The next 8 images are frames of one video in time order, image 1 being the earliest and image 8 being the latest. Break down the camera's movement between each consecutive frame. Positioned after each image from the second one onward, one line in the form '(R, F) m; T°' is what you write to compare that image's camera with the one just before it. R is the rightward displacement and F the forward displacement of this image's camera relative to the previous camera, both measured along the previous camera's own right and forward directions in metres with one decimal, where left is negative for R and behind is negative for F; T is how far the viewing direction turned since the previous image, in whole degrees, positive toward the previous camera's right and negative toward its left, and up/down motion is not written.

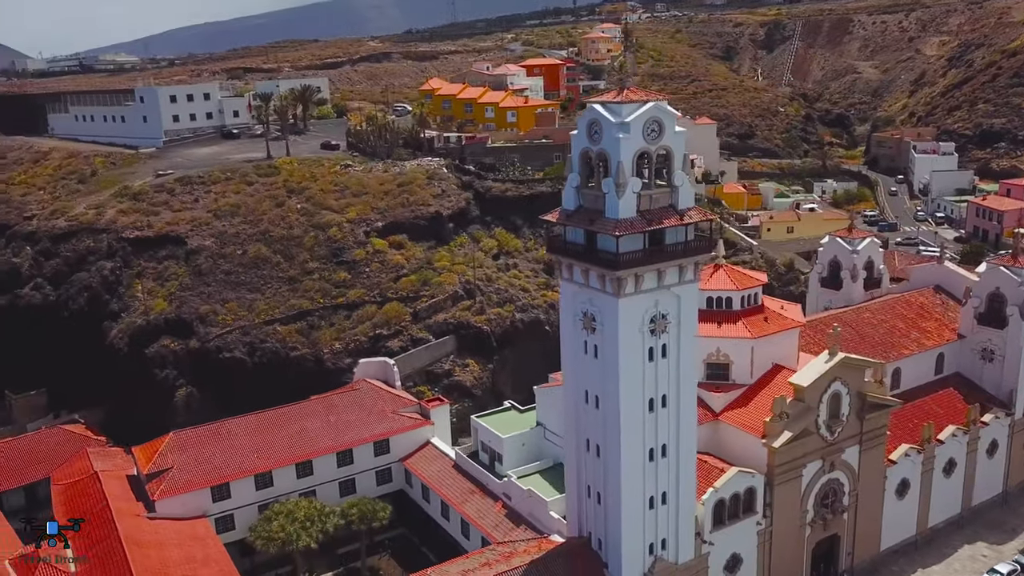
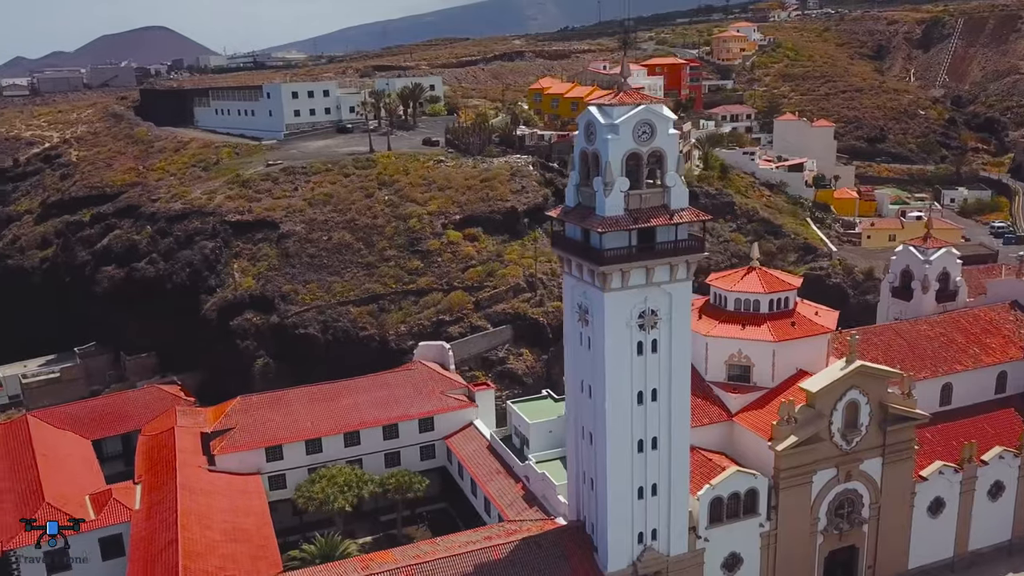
(+5.6, -1.4) m; -10°
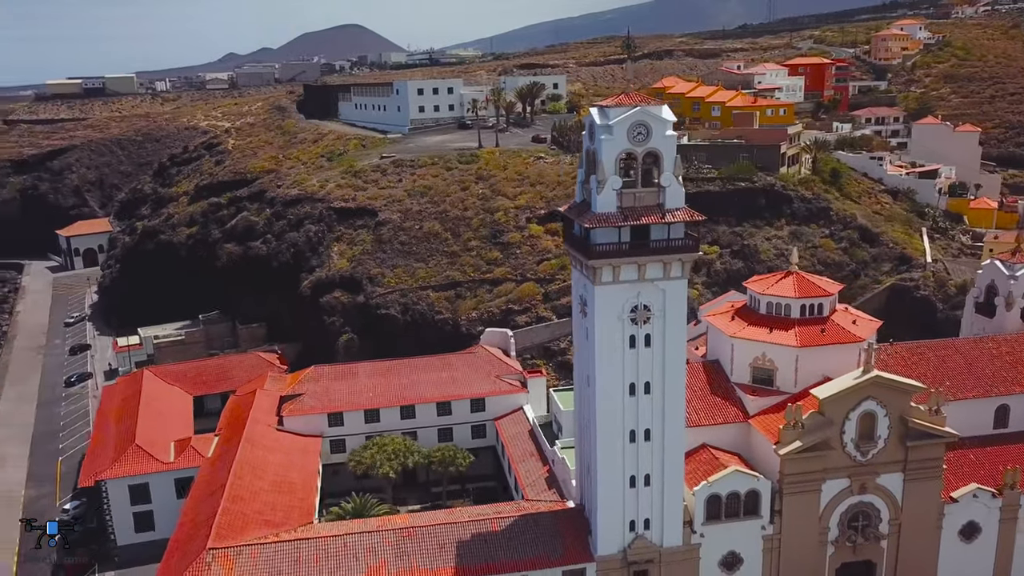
(+6.4, -1.4) m; -11°
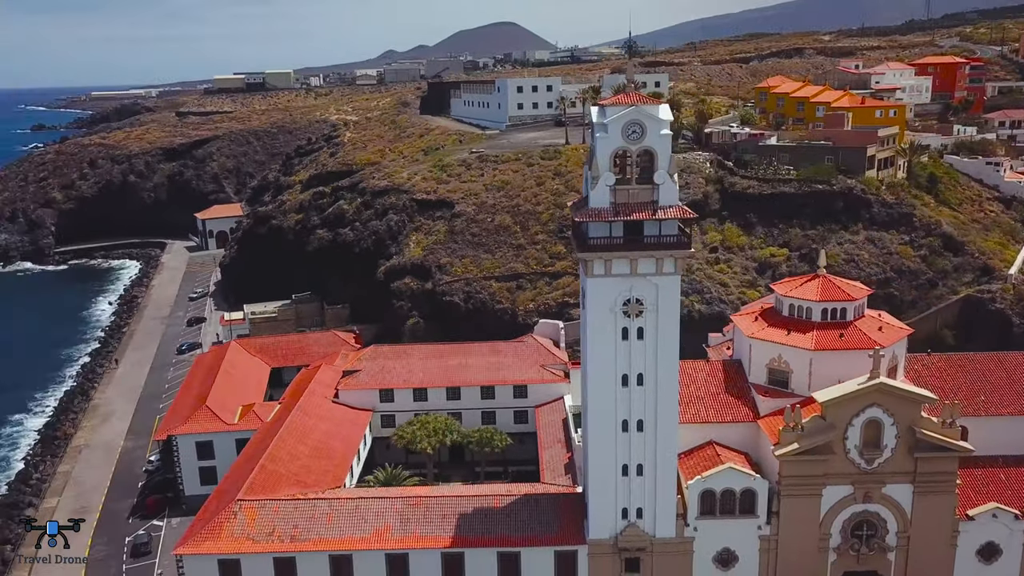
(+5.6, -1.3) m; -9°
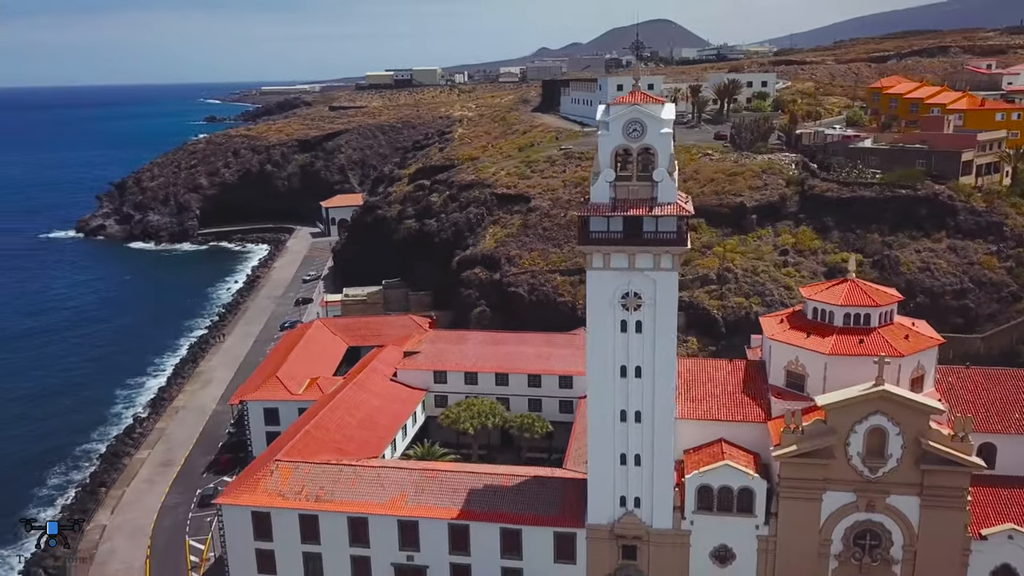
(+5.7, -1.3) m; -10°
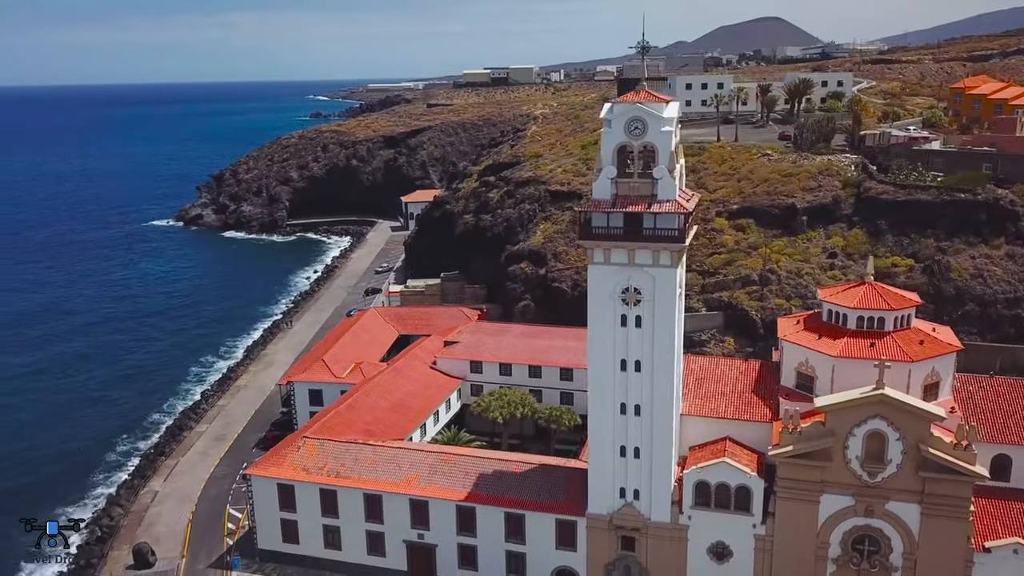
(+3.9, -1.0) m; -6°
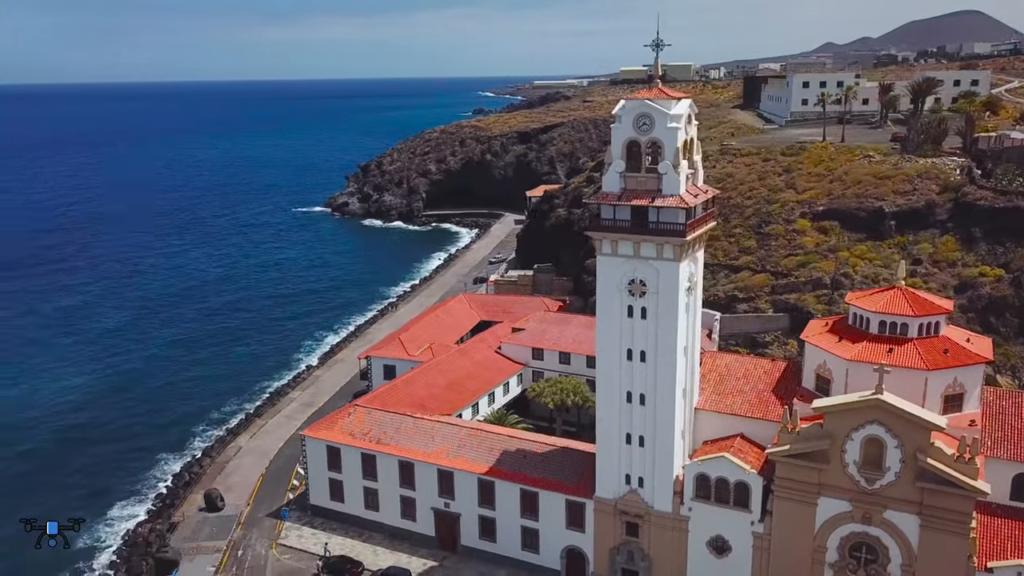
(+6.3, -1.3) m; -11°
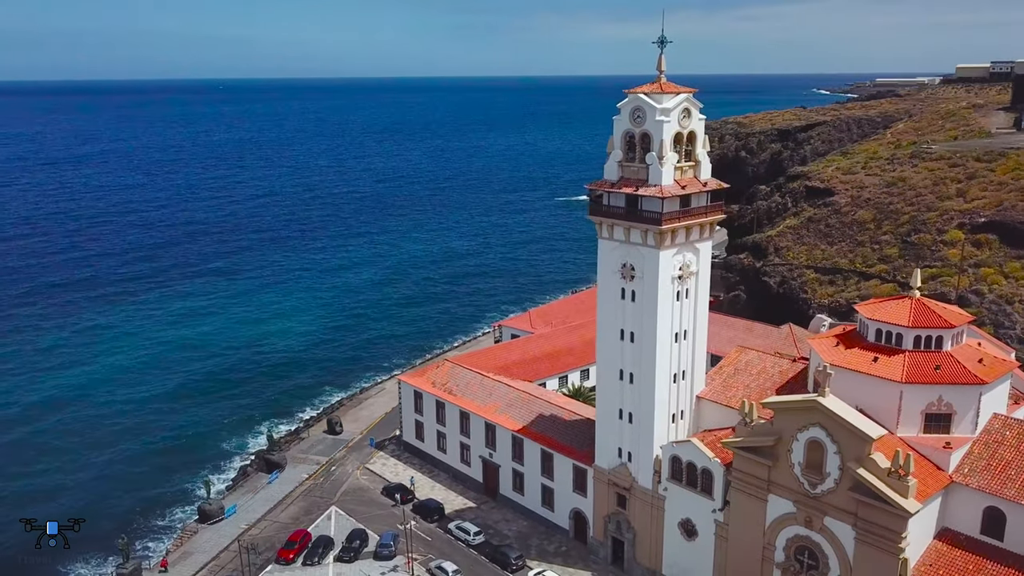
(+14.1, -1.5) m; -21°
